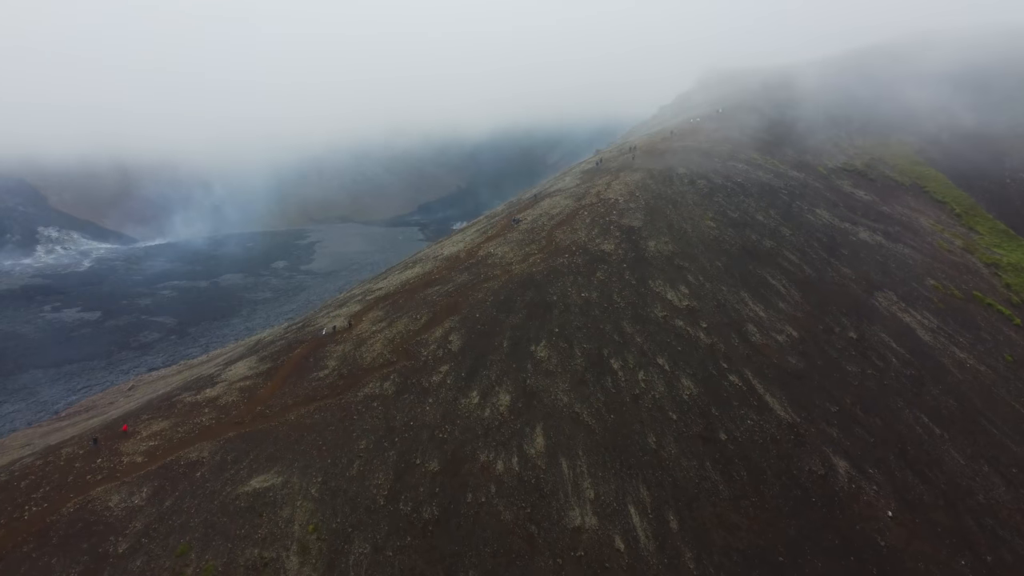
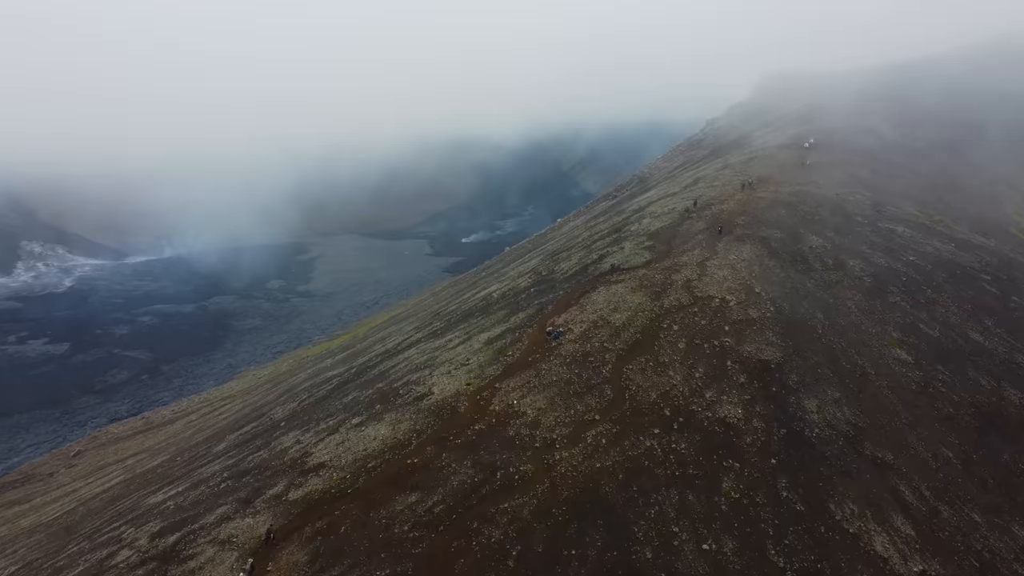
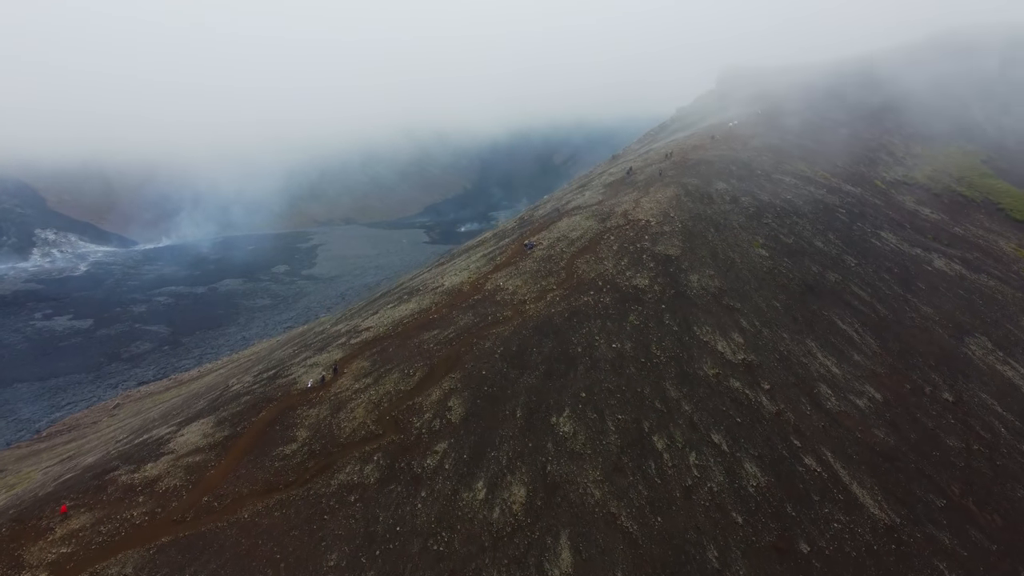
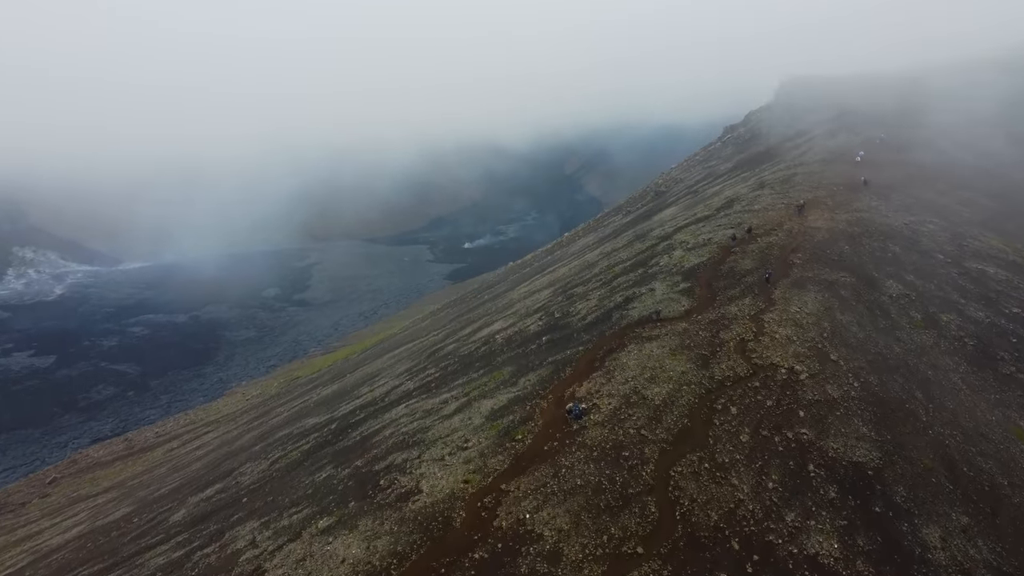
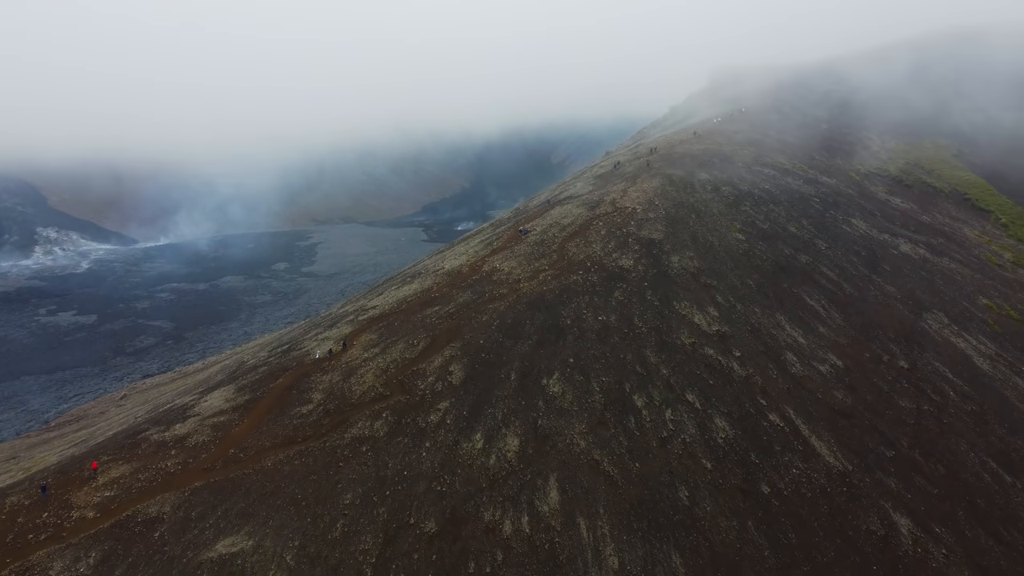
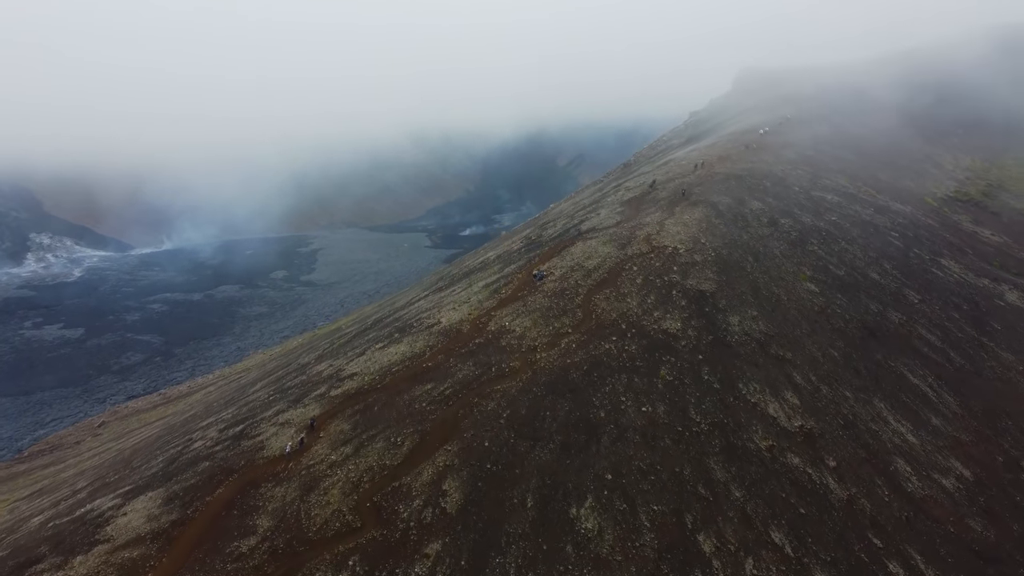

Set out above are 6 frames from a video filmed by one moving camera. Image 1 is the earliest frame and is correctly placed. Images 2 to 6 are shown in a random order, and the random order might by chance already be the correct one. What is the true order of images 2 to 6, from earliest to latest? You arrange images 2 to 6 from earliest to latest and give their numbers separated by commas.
5, 3, 6, 2, 4
